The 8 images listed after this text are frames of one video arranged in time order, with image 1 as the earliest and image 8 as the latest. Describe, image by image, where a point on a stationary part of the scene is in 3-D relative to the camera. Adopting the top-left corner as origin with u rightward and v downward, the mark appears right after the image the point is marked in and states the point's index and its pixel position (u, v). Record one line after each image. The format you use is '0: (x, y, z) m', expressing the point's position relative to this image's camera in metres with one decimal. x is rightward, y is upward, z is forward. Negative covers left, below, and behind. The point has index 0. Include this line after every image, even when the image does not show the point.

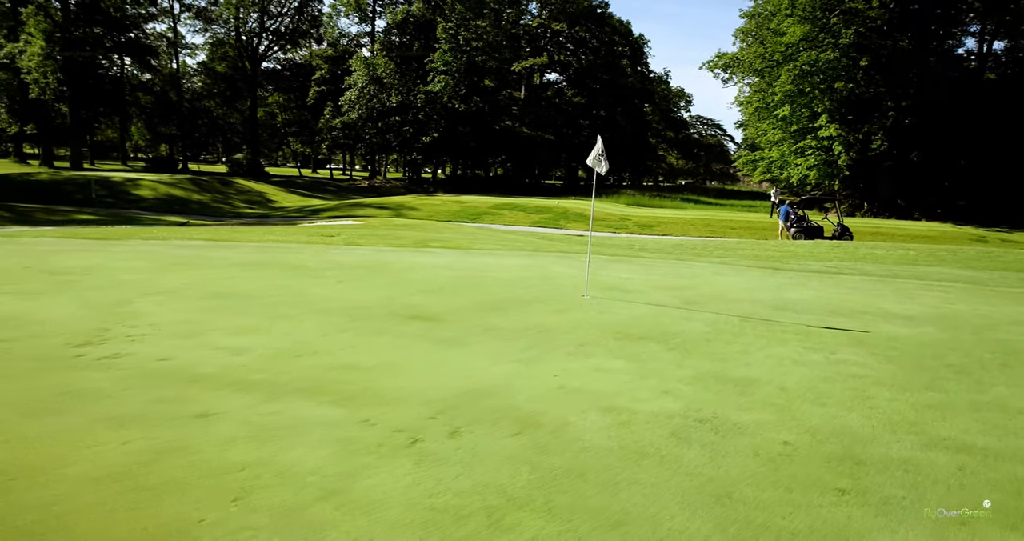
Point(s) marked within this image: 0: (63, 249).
0: (-6.8, +0.3, +10.5) m
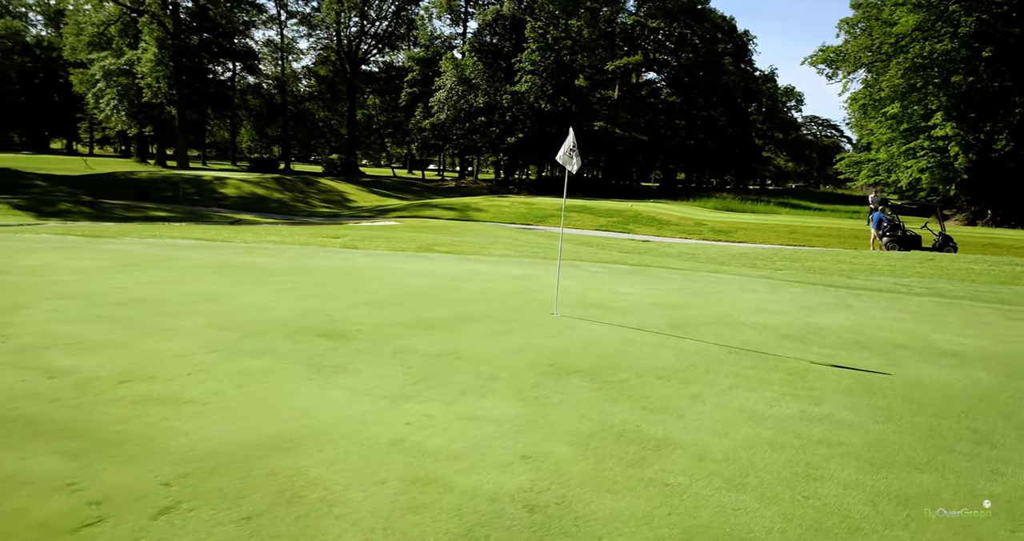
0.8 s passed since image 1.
0: (-6.9, +0.3, +10.3) m
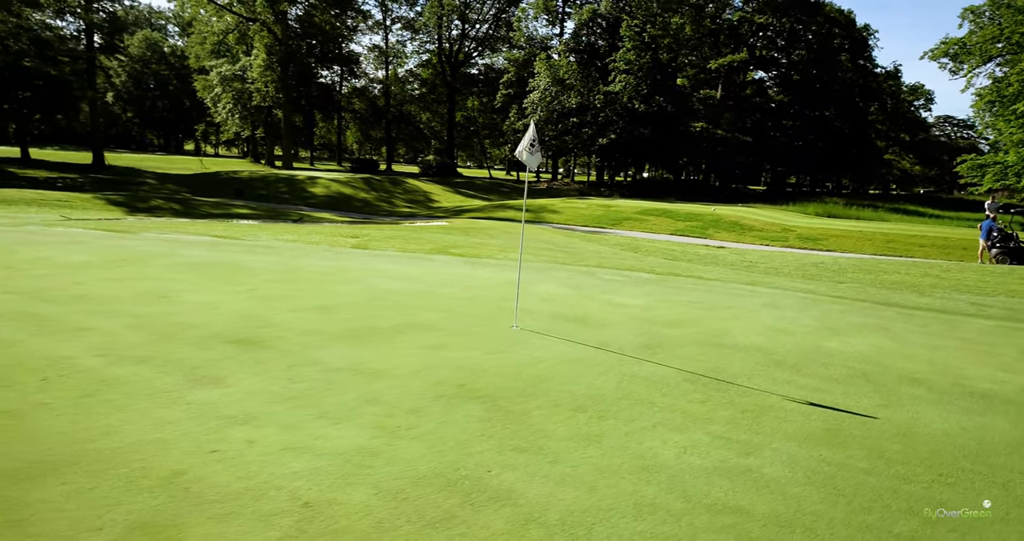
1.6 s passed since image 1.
0: (-6.9, +0.4, +10.6) m
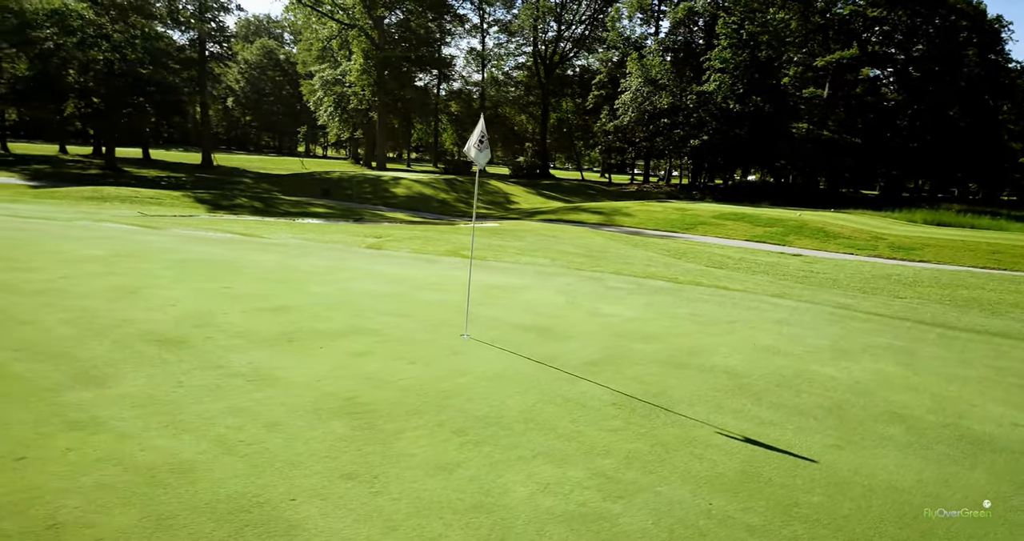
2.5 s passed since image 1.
0: (-6.7, +0.5, +11.1) m
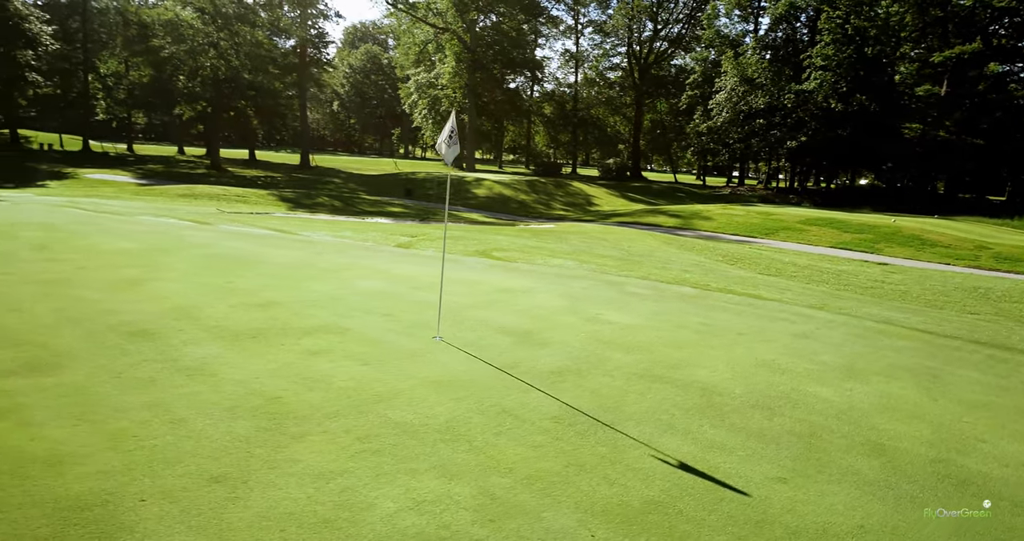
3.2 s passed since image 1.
0: (-6.2, +0.6, +11.7) m
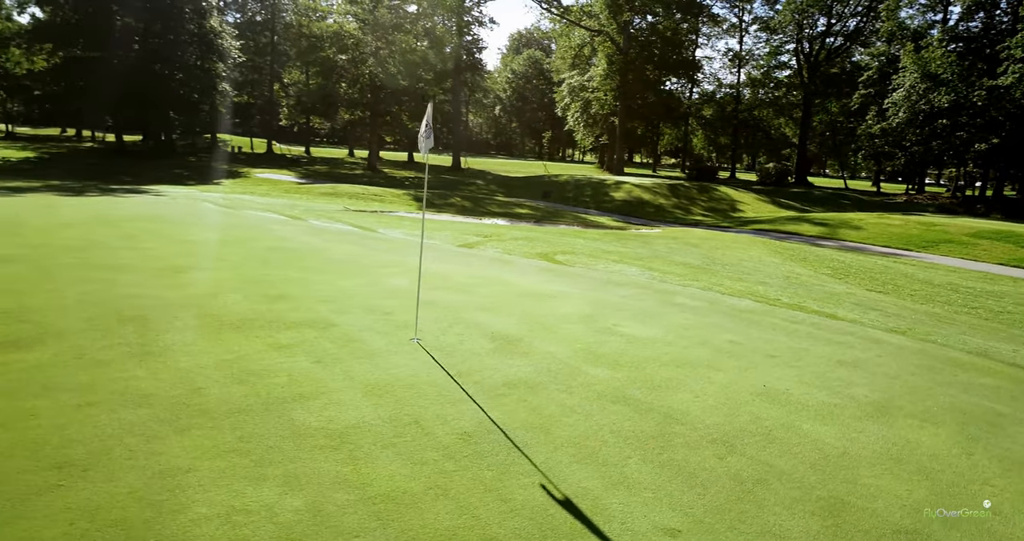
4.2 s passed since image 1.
0: (-5.0, +0.8, +12.6) m
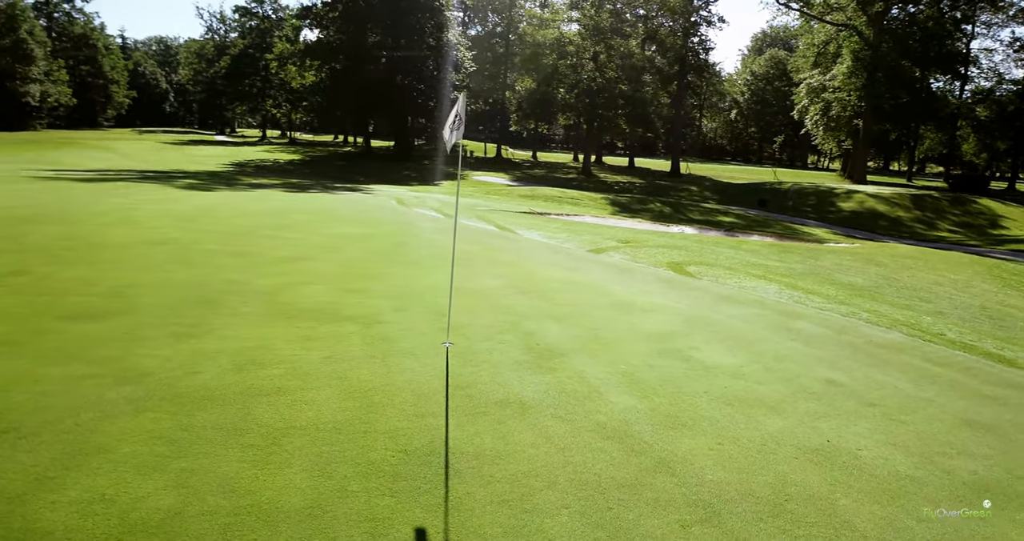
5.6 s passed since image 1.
0: (-2.3, +0.9, +13.2) m
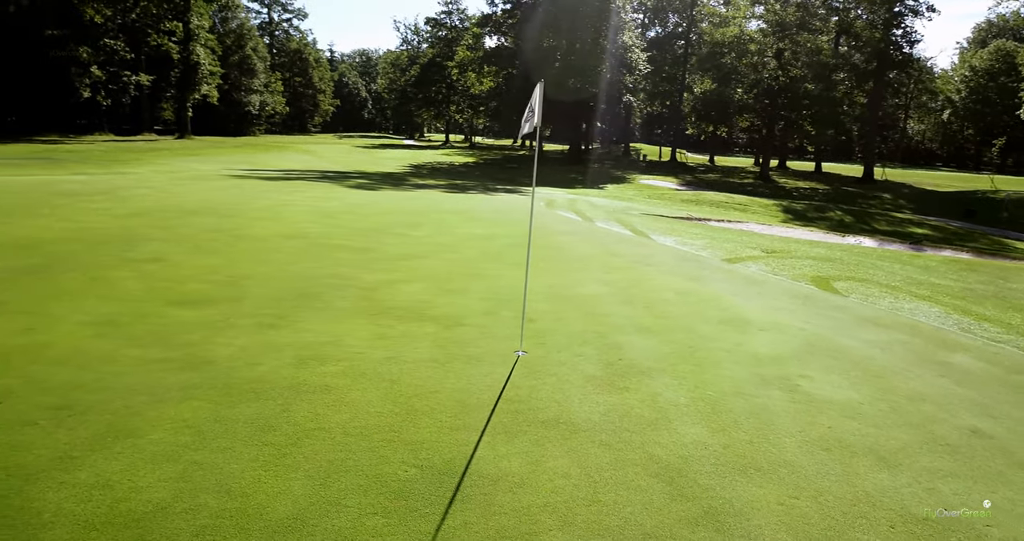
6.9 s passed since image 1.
0: (+0.2, +0.9, +13.1) m
